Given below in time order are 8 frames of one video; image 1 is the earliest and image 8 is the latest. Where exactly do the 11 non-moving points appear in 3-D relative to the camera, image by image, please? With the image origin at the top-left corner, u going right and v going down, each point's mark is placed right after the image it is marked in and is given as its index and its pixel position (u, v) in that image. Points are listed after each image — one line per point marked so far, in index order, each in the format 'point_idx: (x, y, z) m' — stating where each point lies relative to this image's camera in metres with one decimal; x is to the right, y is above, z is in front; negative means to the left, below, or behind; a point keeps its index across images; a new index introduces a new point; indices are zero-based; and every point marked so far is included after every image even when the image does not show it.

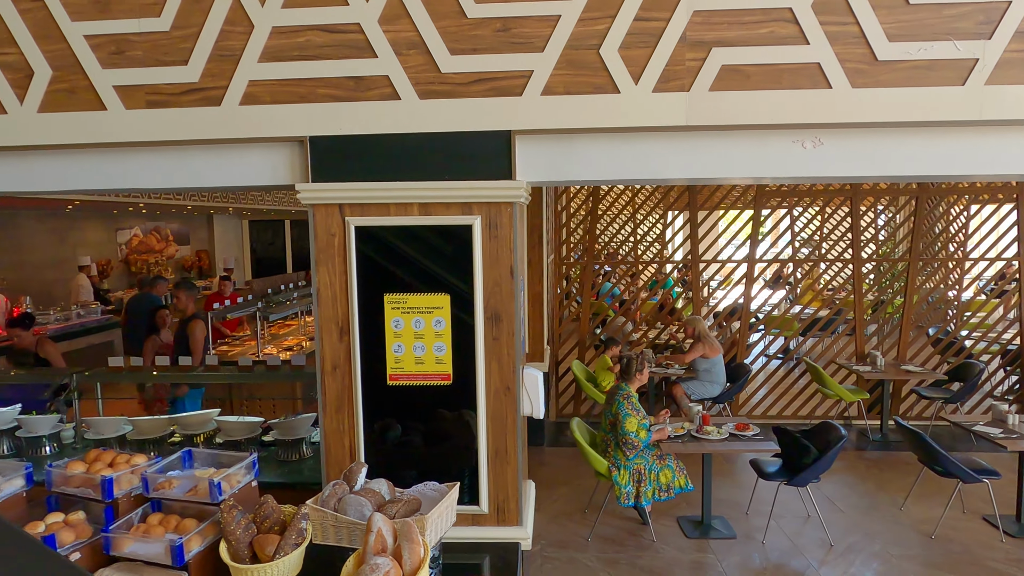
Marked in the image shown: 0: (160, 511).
0: (-1.2, -0.8, +2.3) m
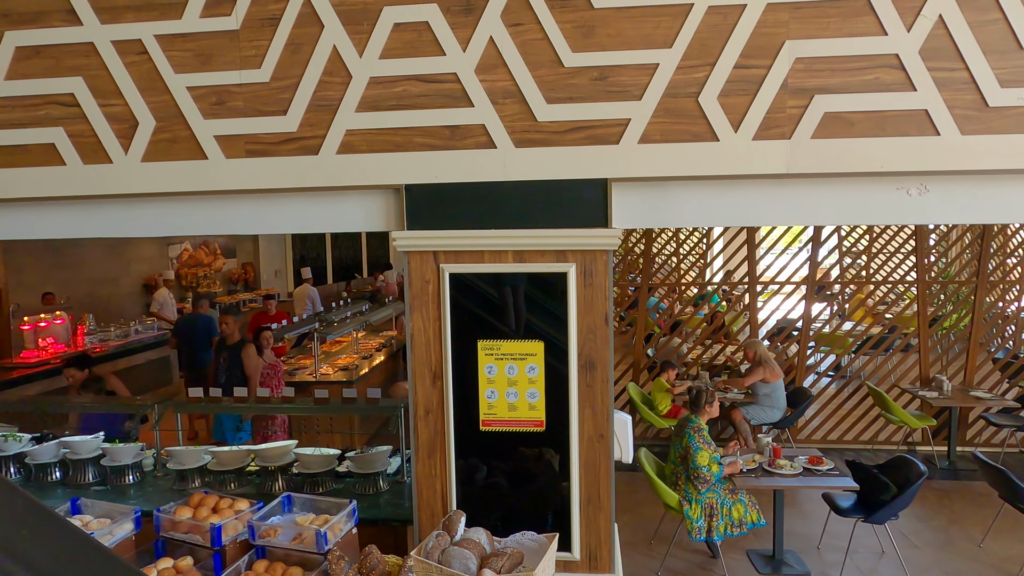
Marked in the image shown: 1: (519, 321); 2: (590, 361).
0: (-0.9, -1.0, +2.4) m
1: (0.0, -0.1, +2.6) m
2: (+0.3, -0.3, +2.6) m
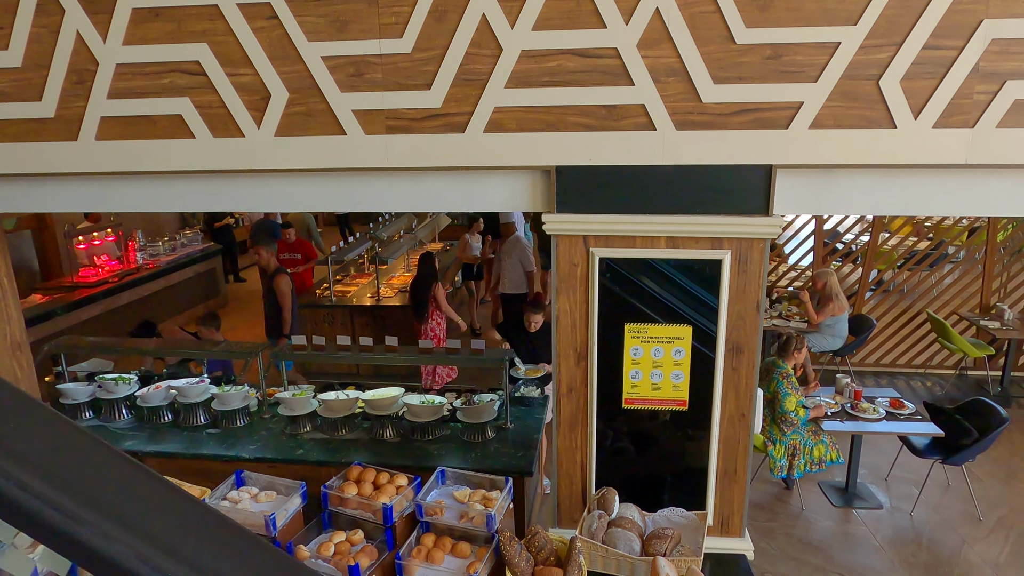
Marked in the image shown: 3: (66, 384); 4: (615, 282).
0: (-0.3, -0.9, +2.5) m
1: (+0.6, -0.1, +2.6) m
2: (+0.9, -0.2, +2.6) m
3: (-2.8, -0.6, +4.2) m
4: (+0.4, 0.0, +2.6) m
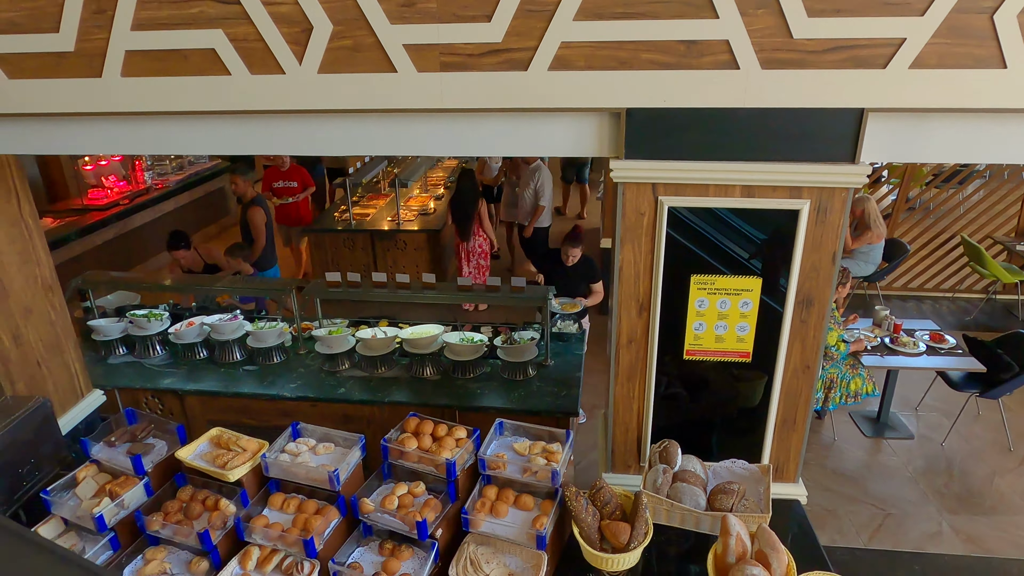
0: (-0.1, -0.7, +2.5) m
1: (+0.8, +0.1, +2.4) m
2: (+1.1, 0.0, +2.5) m
3: (-2.6, -0.2, +4.1) m
4: (+0.6, +0.2, +2.4) m
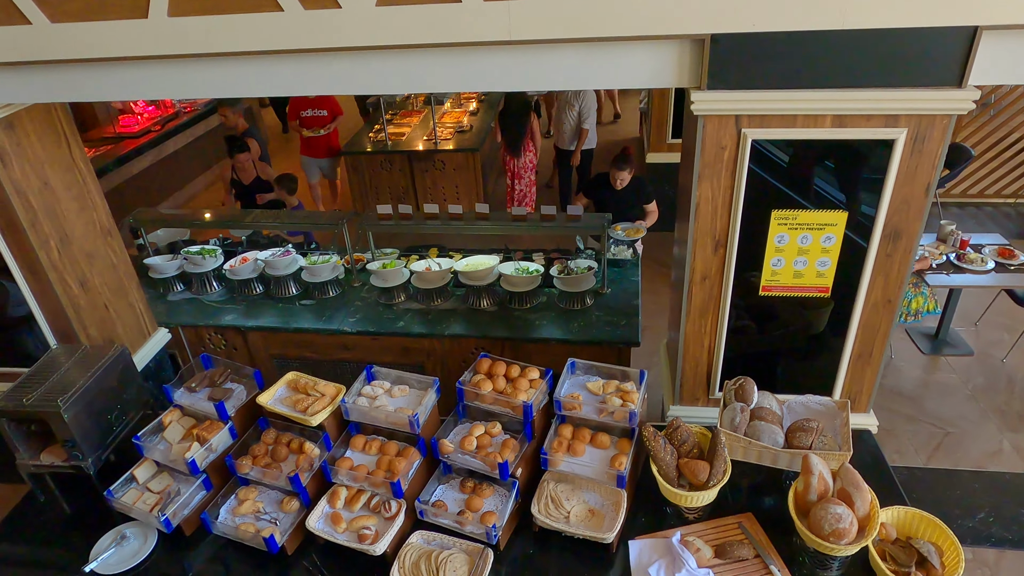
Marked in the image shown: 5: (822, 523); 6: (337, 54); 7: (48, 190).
0: (+0.2, -0.5, +2.5) m
1: (+1.1, +0.3, +2.3) m
2: (+1.4, +0.2, +2.4) m
3: (-2.2, +0.2, +4.1) m
4: (+0.9, +0.4, +2.3) m
5: (+1.0, -0.7, +2.1) m
6: (-0.6, +0.8, +2.3) m
7: (-2.1, +0.4, +3.0) m
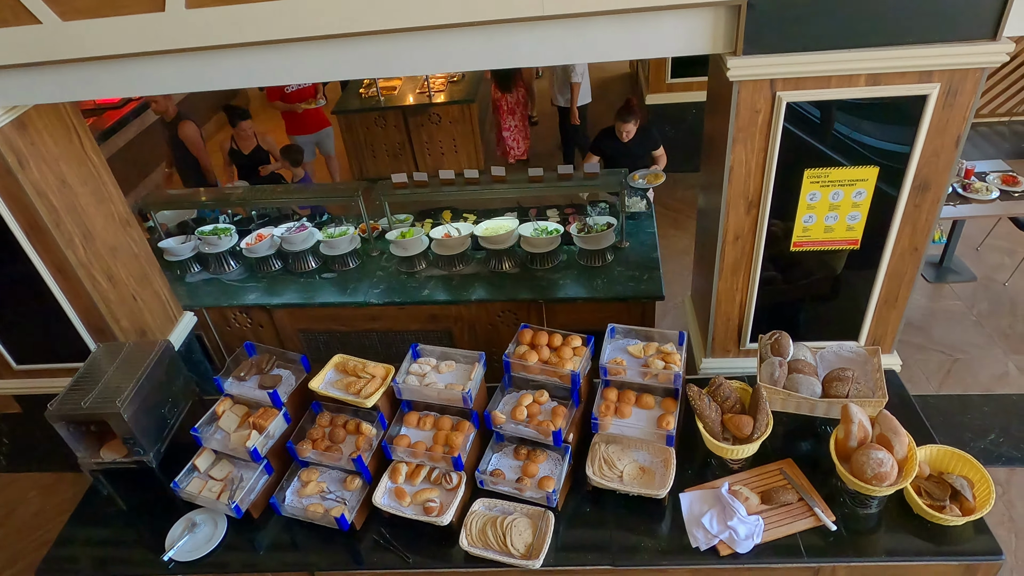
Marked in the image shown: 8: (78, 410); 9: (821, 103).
0: (+0.4, -0.4, +2.6) m
1: (+1.2, +0.5, +2.4) m
2: (+1.5, +0.4, +2.4) m
3: (-2.1, +0.3, +4.1) m
4: (+1.0, +0.6, +2.3) m
5: (+1.2, -0.6, +2.3) m
6: (-0.5, +0.9, +2.3) m
7: (-2.0, +0.4, +3.0) m
8: (-1.7, -0.5, +2.6) m
9: (+1.1, +0.6, +2.3) m
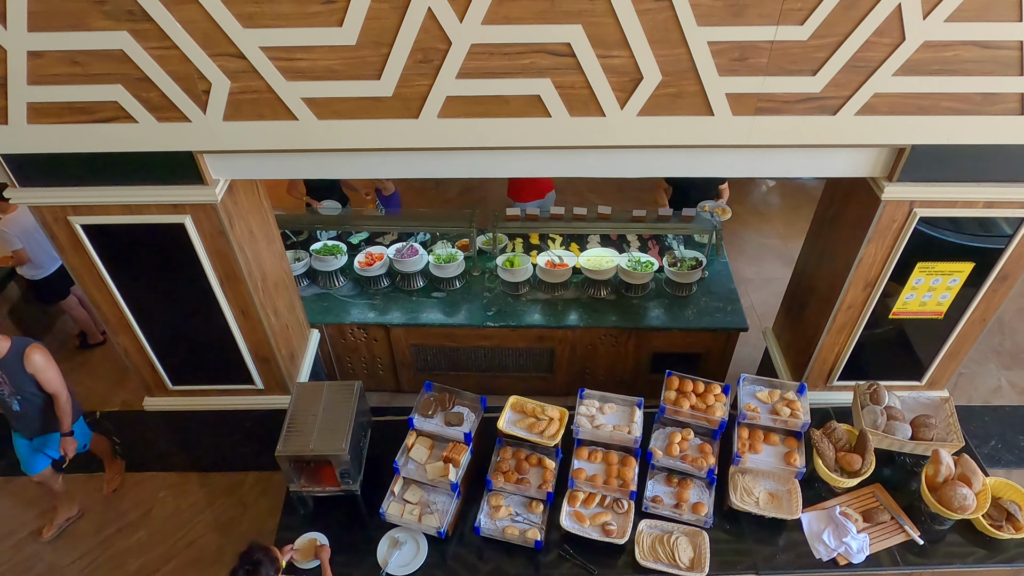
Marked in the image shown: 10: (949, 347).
0: (+1.1, -0.7, +3.2) m
1: (+2.0, +0.2, +3.0) m
2: (+2.3, +0.1, +3.1) m
3: (-1.5, +0.2, +4.3) m
4: (+1.8, +0.2, +2.9) m
5: (+2.0, -0.9, +3.0) m
6: (+0.3, +0.6, +2.7) m
7: (-1.3, +0.2, +3.2) m
8: (-0.9, -0.7, +2.9) m
9: (+1.9, +0.3, +2.8) m
10: (+2.2, -0.3, +3.4) m
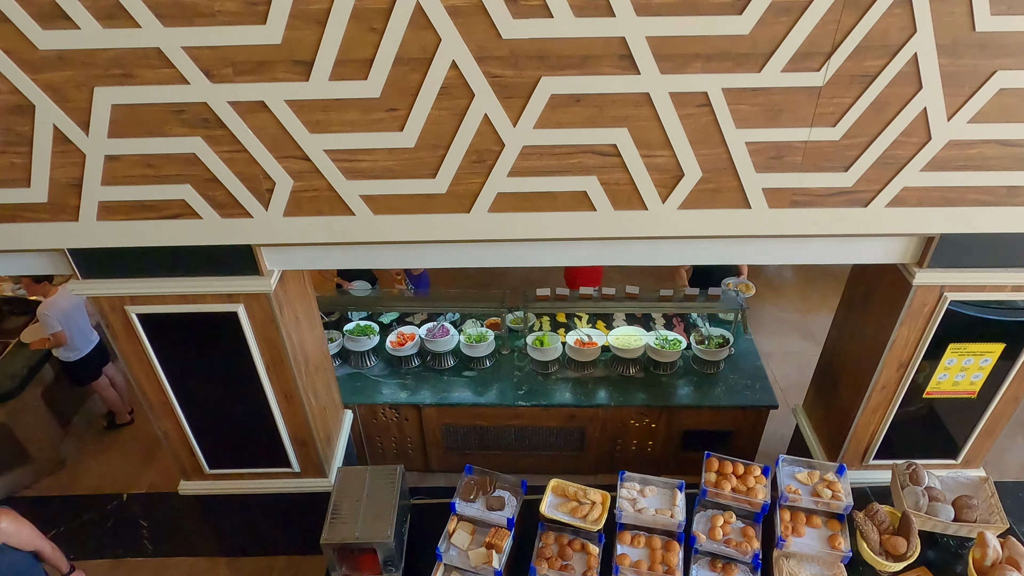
0: (+1.3, -1.1, +3.2) m
1: (+2.2, -0.2, +3.0) m
2: (+2.5, -0.3, +3.1) m
3: (-1.3, -0.3, +4.4) m
4: (+2.0, -0.1, +3.0) m
5: (+2.2, -1.3, +2.9) m
6: (+0.5, +0.2, +2.8) m
7: (-1.1, -0.2, +3.3) m
8: (-0.7, -1.1, +2.9) m
9: (+2.0, -0.1, +2.9) m
10: (+2.4, -0.7, +3.4) m
